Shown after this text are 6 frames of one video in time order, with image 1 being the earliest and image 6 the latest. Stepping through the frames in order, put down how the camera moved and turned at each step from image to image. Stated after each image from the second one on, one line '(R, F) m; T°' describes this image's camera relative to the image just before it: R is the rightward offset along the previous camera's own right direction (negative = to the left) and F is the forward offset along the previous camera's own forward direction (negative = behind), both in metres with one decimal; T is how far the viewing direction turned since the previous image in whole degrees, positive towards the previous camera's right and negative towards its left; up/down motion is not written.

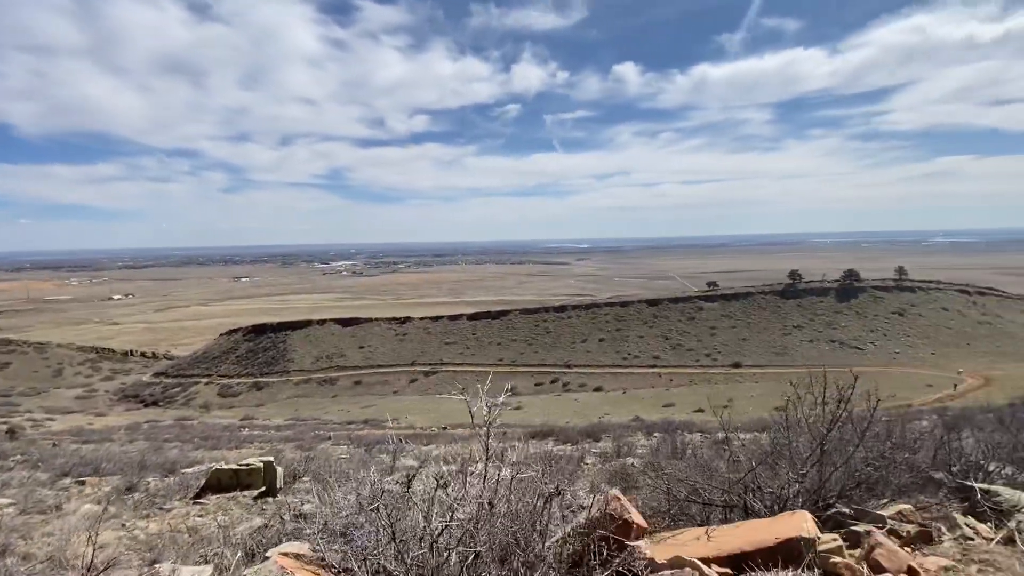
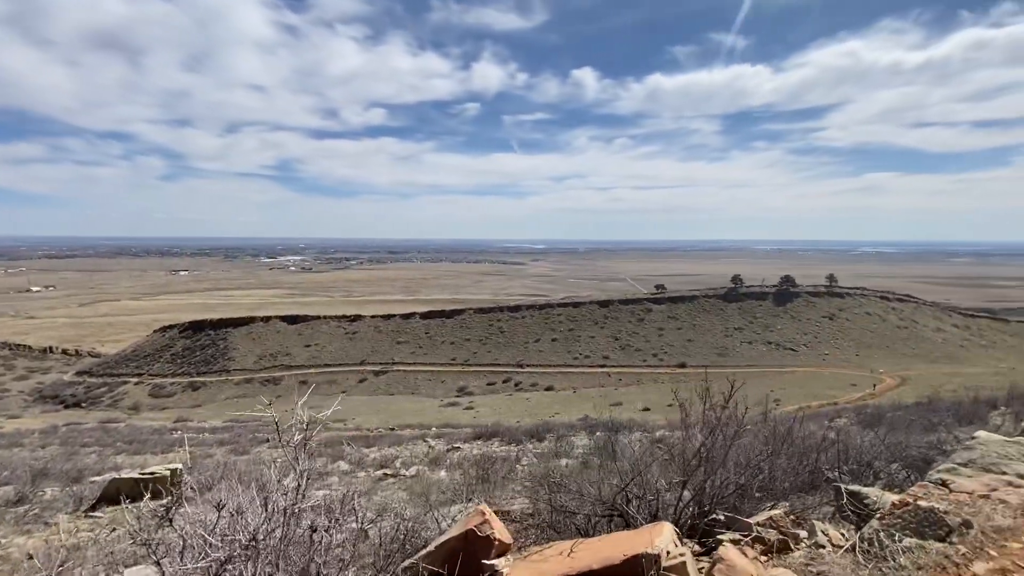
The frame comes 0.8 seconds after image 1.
(+0.5, +0.2) m; +5°
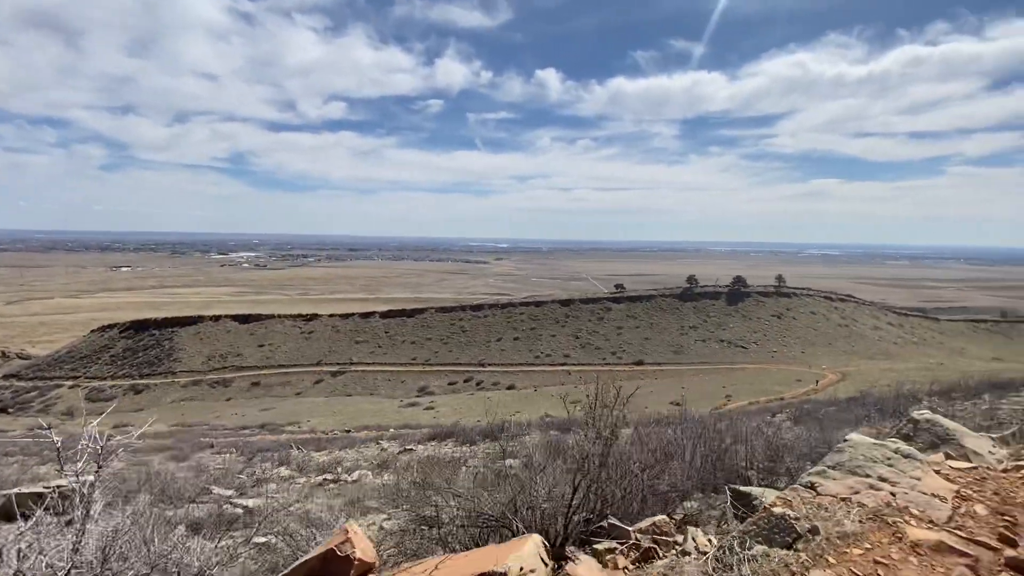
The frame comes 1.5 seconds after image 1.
(+0.5, +0.1) m; +4°
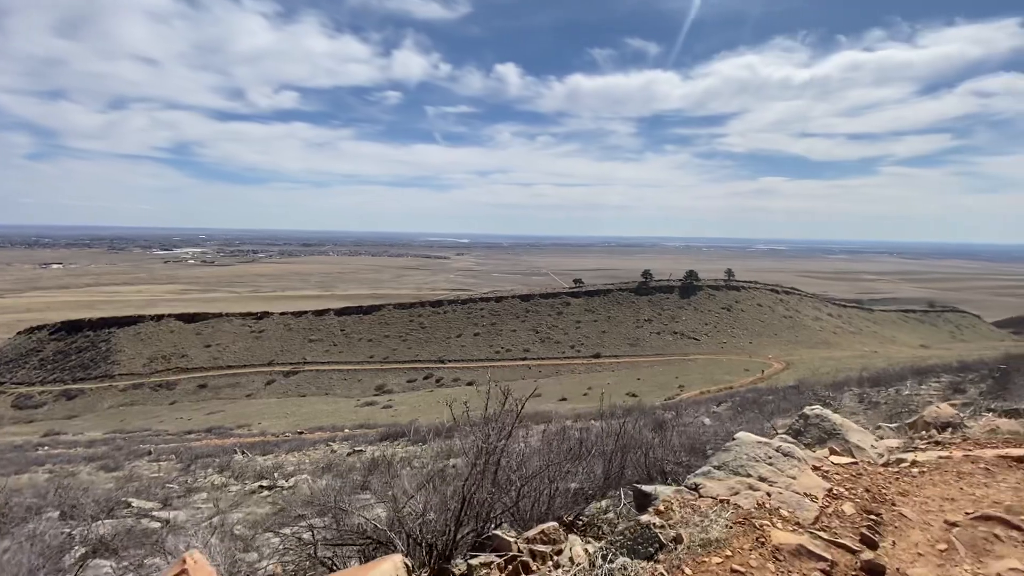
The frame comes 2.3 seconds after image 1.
(+0.5, +0.2) m; +5°
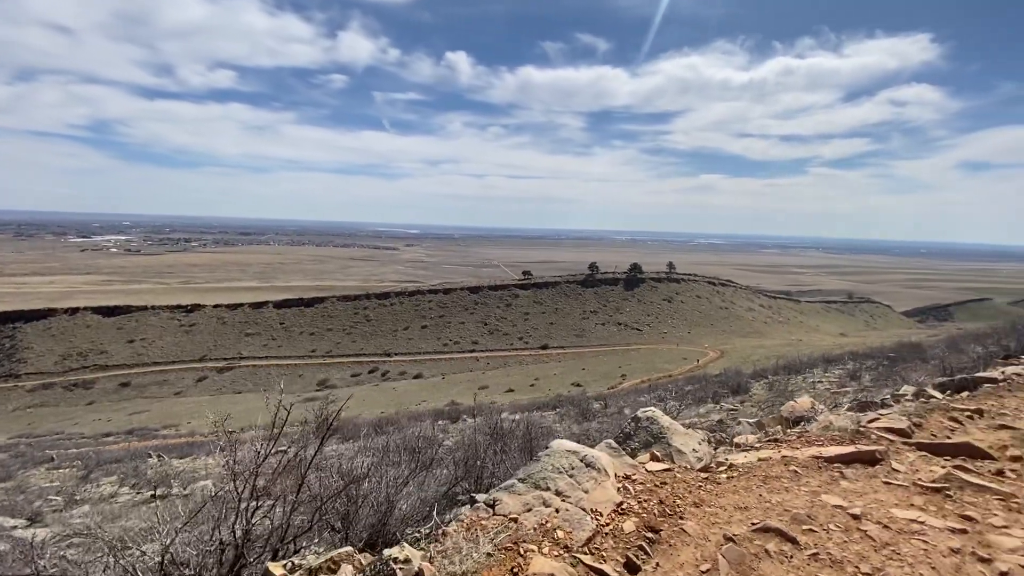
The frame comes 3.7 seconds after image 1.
(+0.9, +0.3) m; +6°
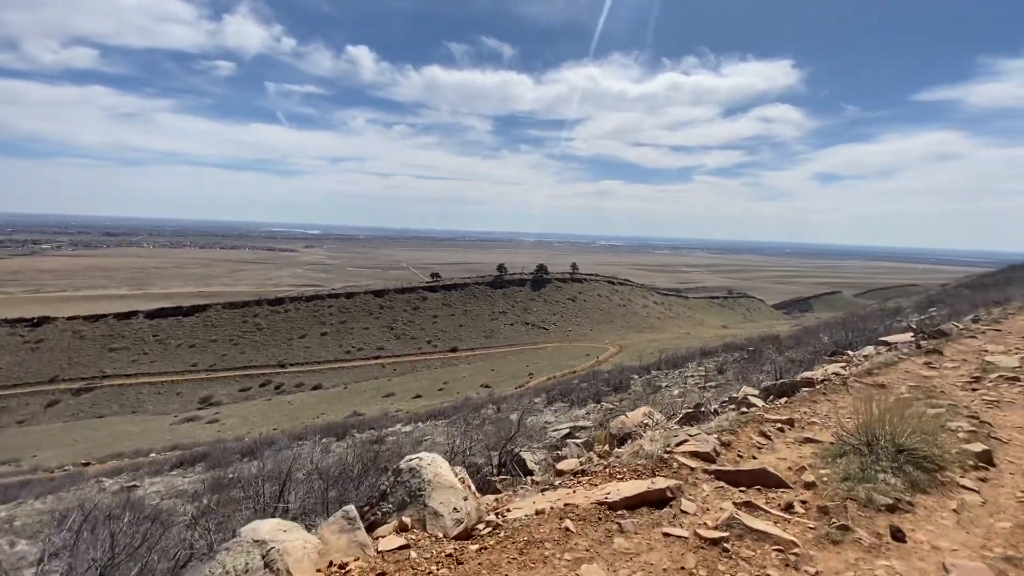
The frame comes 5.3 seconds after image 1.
(+1.0, +0.6) m; +11°
